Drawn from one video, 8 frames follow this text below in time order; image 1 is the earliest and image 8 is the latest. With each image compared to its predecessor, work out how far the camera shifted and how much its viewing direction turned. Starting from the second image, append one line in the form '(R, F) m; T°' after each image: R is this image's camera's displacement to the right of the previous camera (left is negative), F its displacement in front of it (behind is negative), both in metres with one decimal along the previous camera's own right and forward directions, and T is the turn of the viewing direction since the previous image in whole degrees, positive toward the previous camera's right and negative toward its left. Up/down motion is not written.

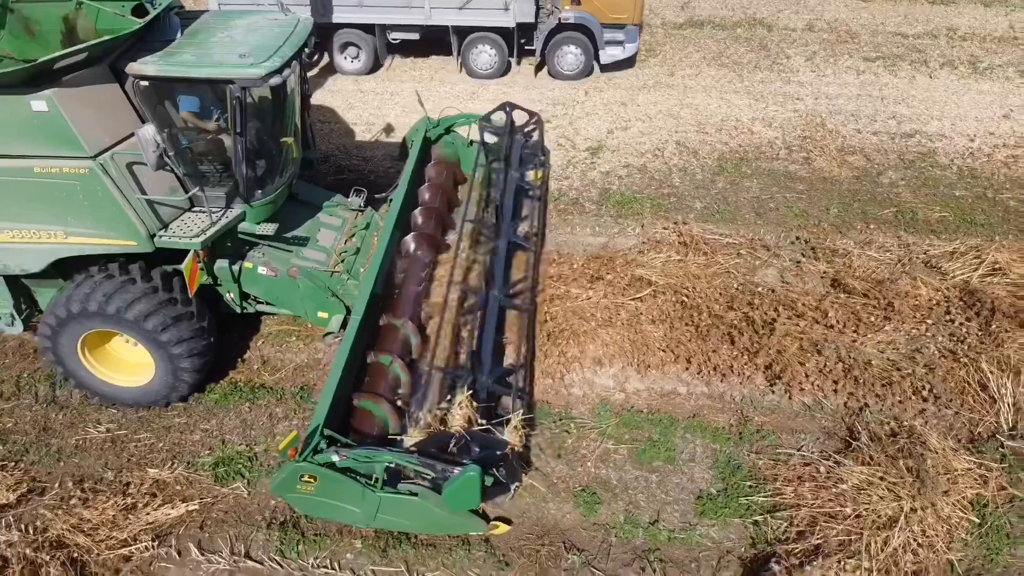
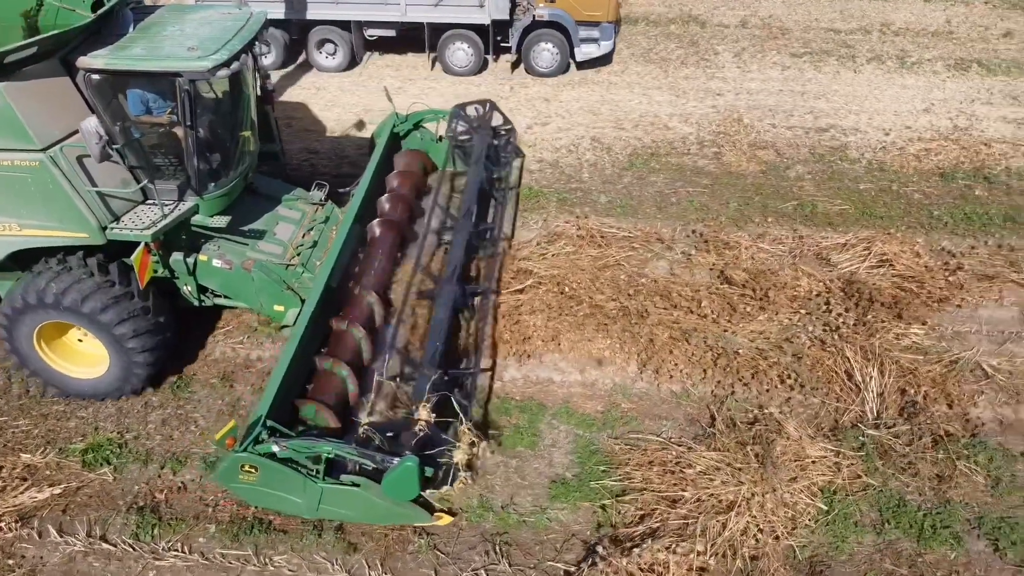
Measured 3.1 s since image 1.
(+1.0, -0.1) m; -1°
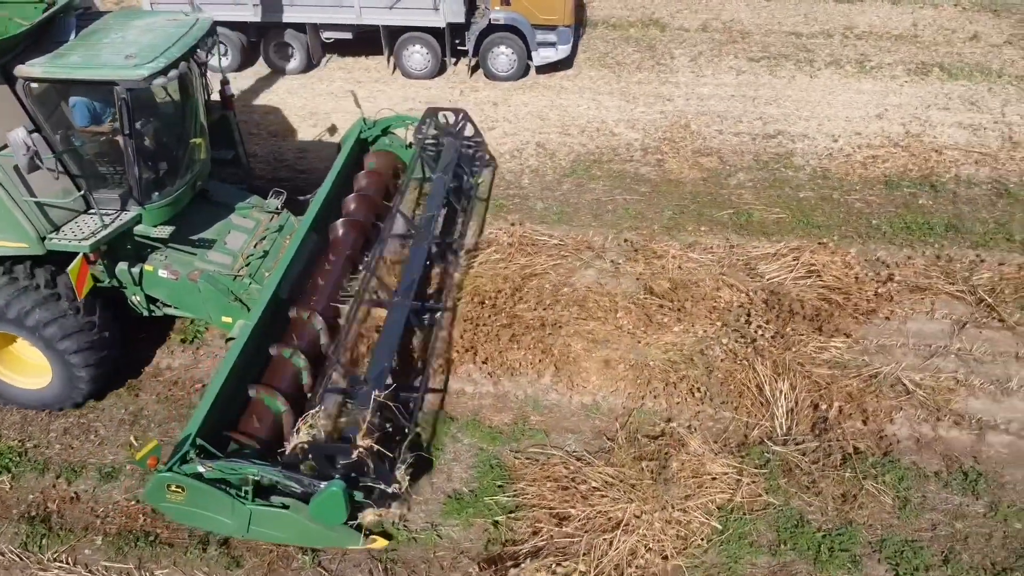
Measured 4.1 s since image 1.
(+0.7, +0.1) m; -1°
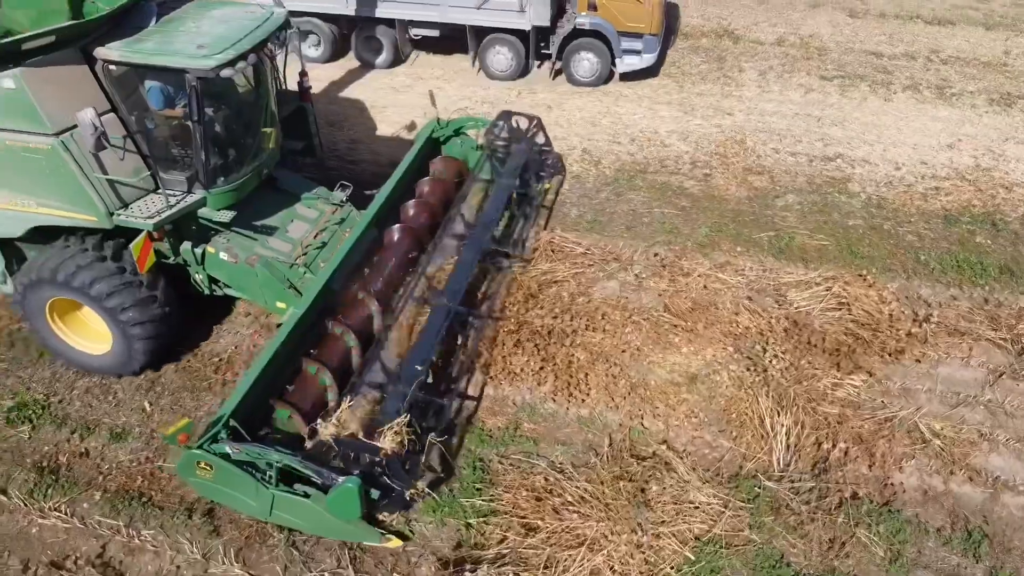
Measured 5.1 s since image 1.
(+0.6, 0.0) m; -6°
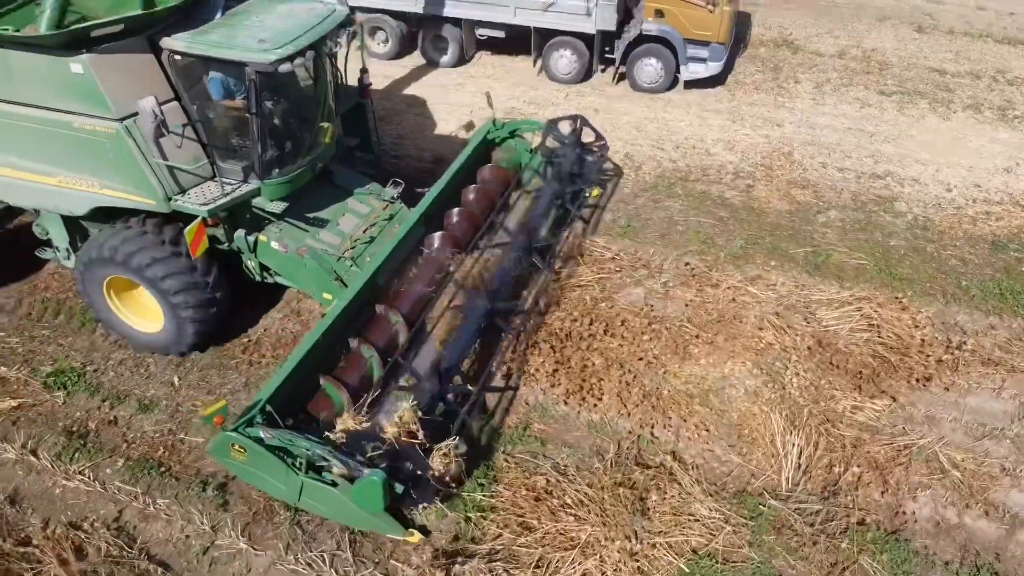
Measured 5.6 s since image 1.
(+0.3, 0.0) m; -4°
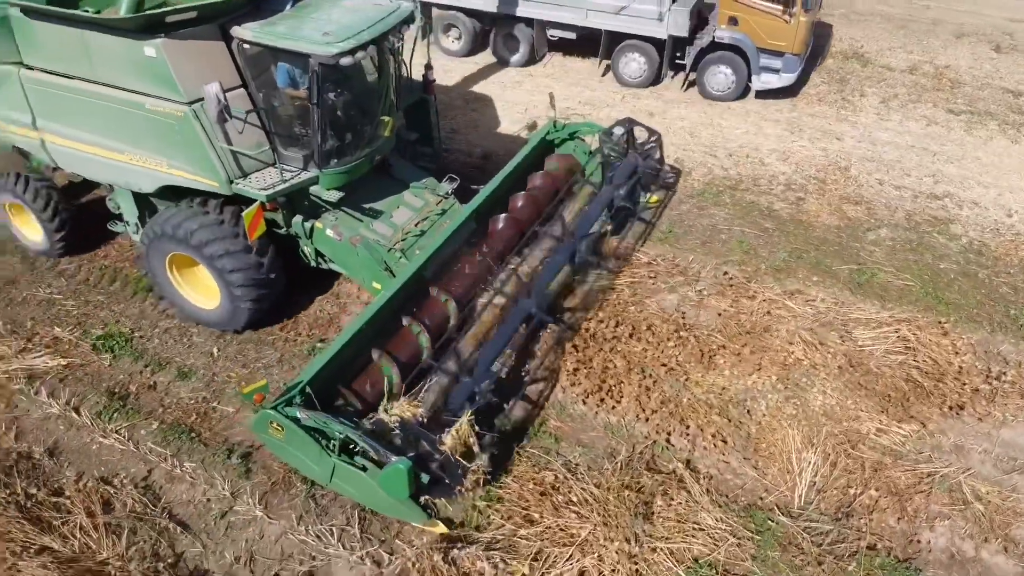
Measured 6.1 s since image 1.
(+0.3, -0.1) m; -5°
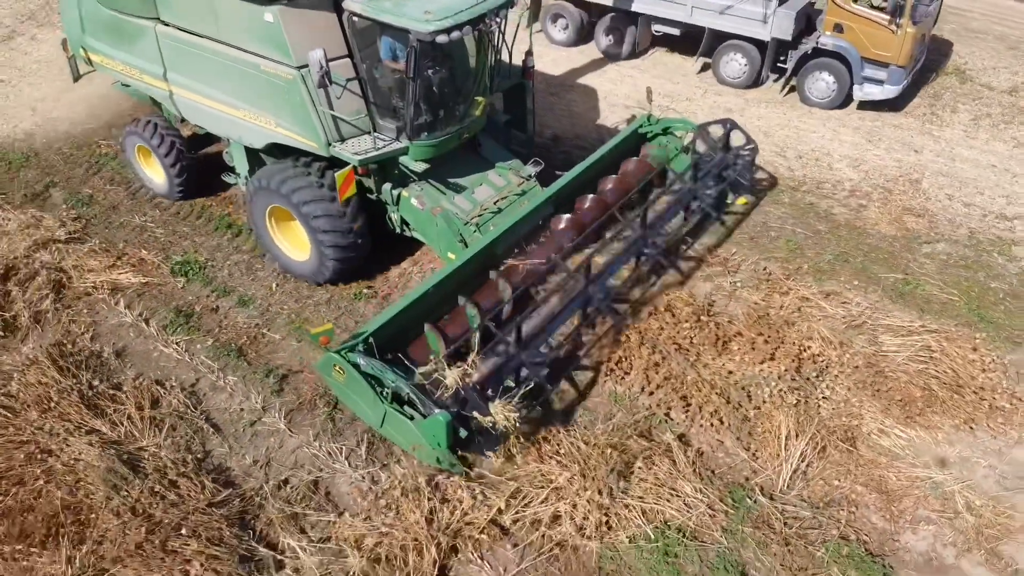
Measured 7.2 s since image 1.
(+0.6, -0.3) m; -8°
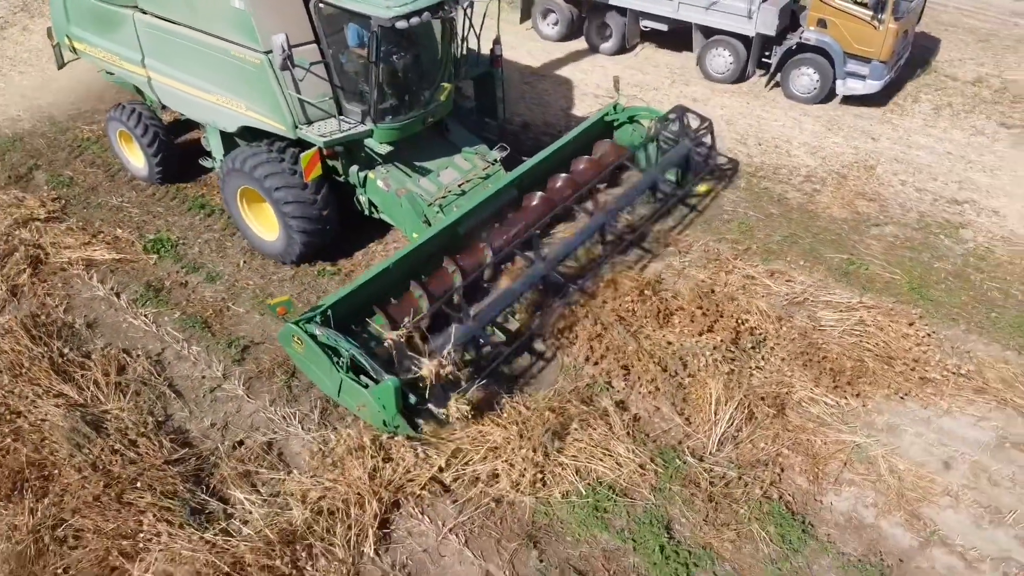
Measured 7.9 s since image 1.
(+0.4, -0.2) m; -1°
